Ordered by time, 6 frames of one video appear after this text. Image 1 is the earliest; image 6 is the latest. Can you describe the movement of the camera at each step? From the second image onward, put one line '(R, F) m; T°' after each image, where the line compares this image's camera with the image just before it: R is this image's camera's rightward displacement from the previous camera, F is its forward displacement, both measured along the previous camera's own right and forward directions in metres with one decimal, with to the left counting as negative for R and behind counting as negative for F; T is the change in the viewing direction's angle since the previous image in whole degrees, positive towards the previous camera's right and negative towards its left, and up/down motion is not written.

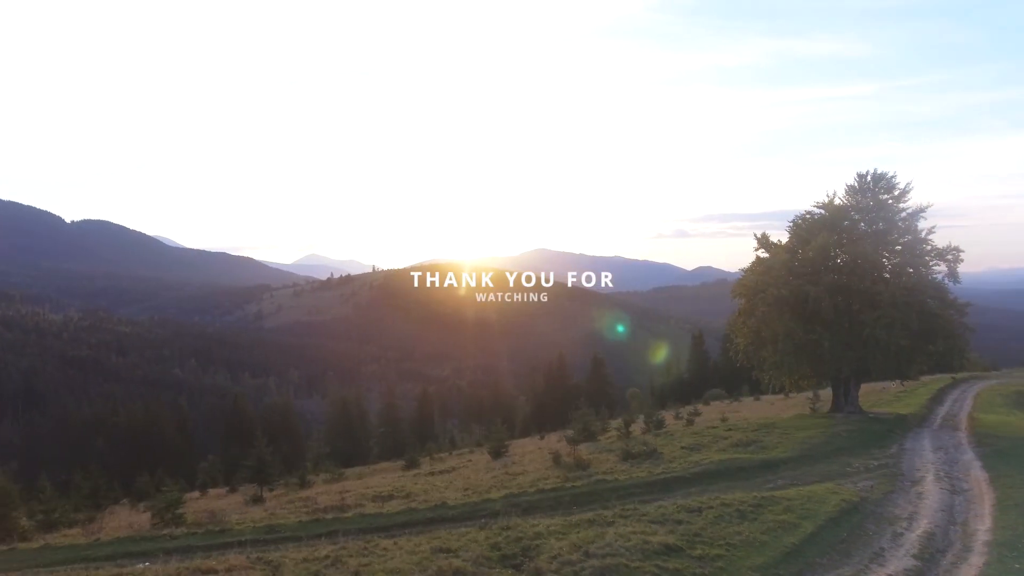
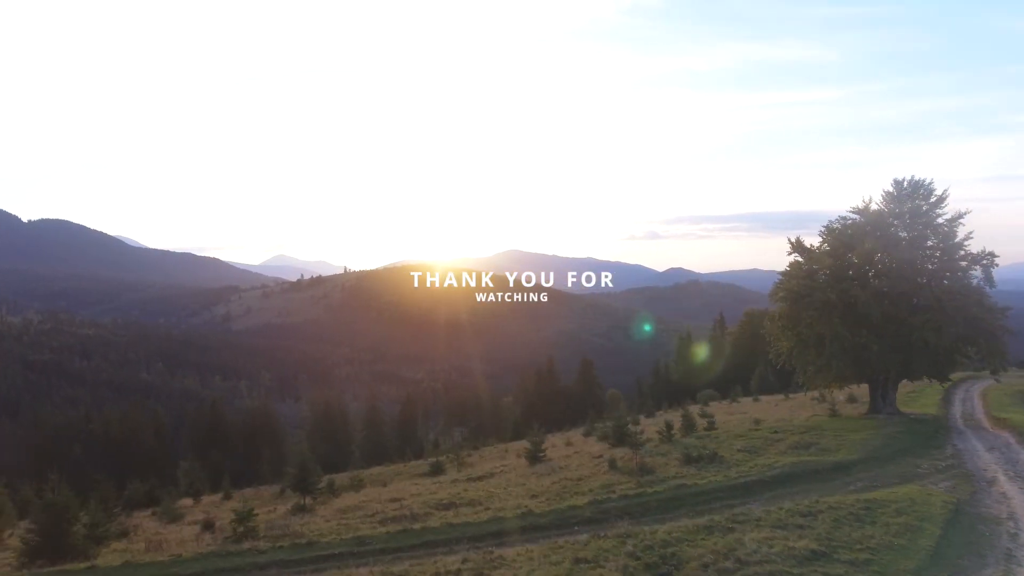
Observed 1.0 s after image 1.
(-1.8, +0.1) m; +3°
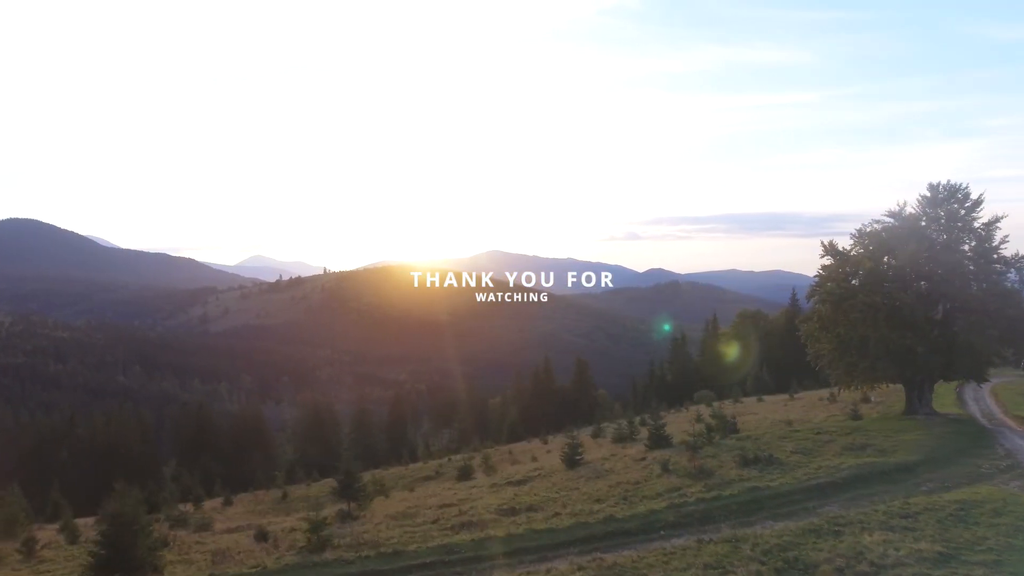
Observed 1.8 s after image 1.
(-1.6, +0.1) m; +2°
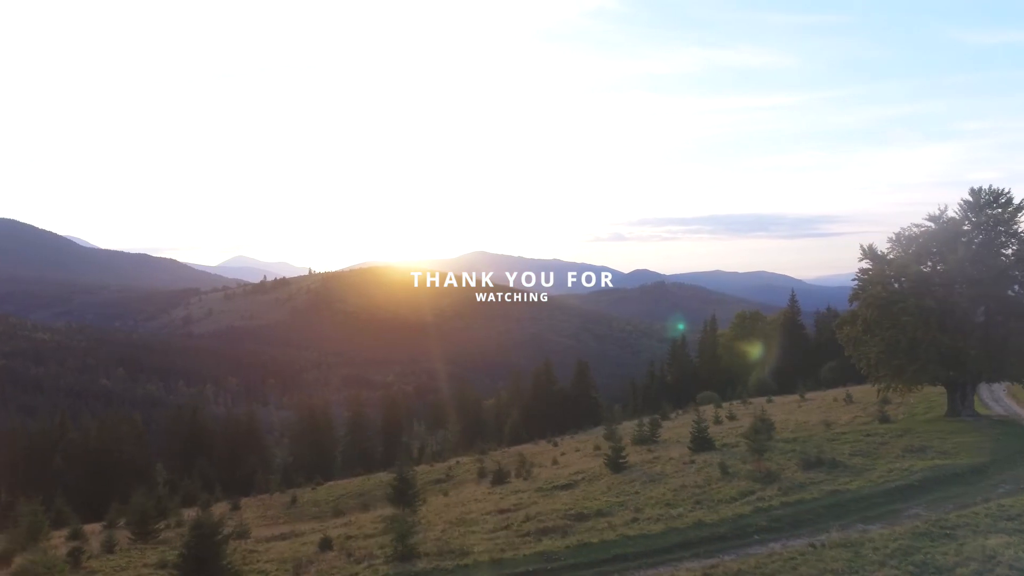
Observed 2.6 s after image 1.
(-1.6, +0.1) m; +2°
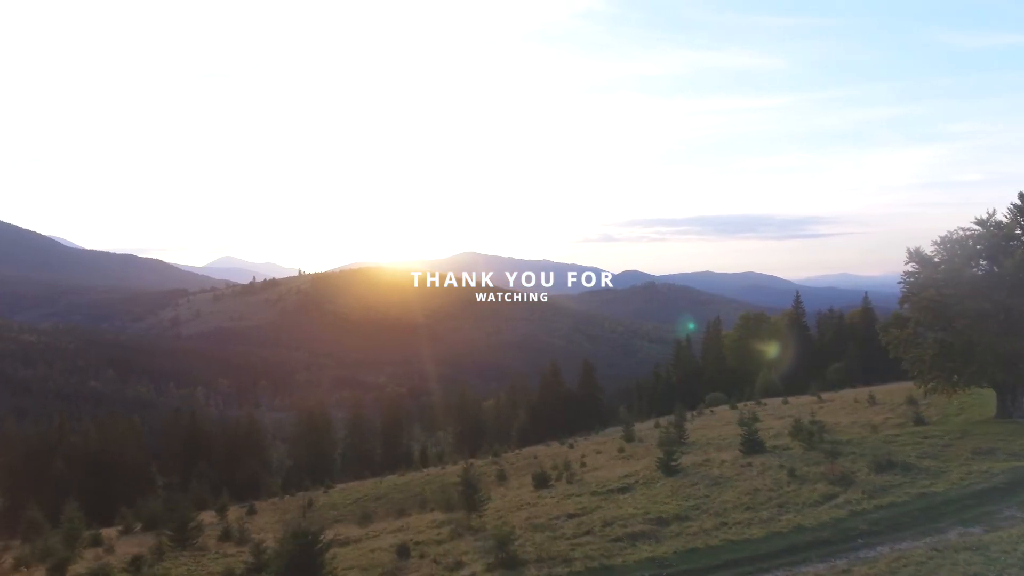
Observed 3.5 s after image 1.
(-1.7, 0.0) m; +1°
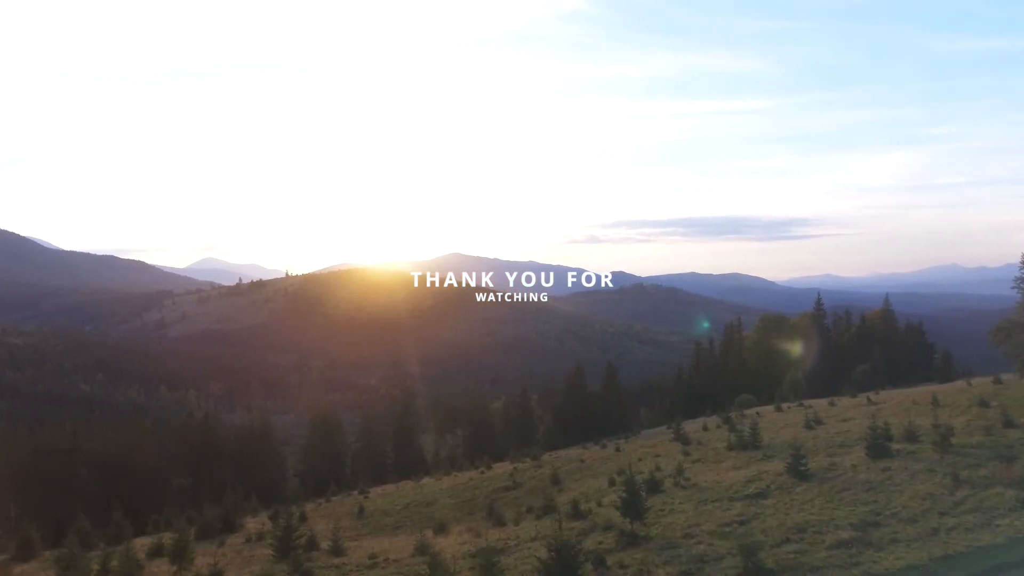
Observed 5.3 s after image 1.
(-4.0, +0.1) m; +2°
